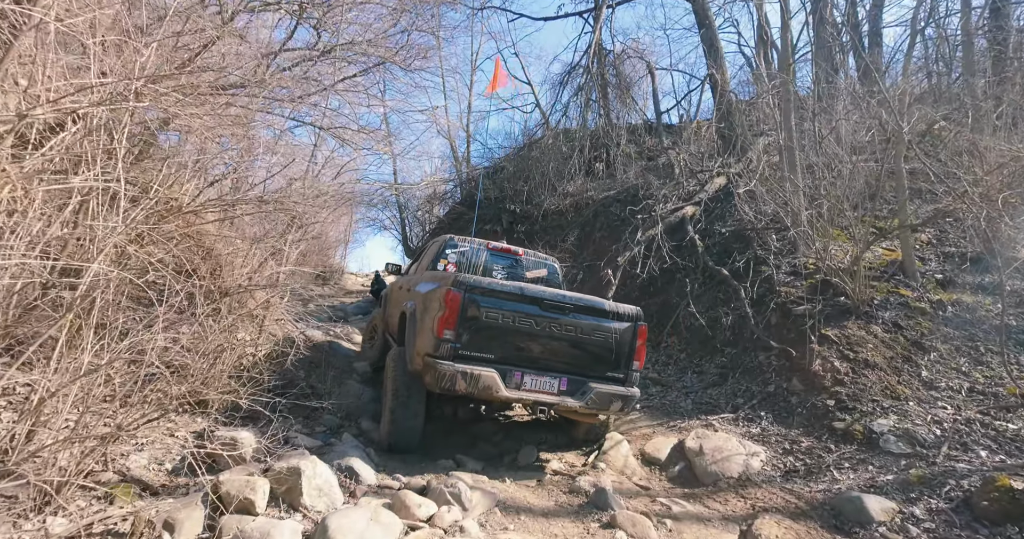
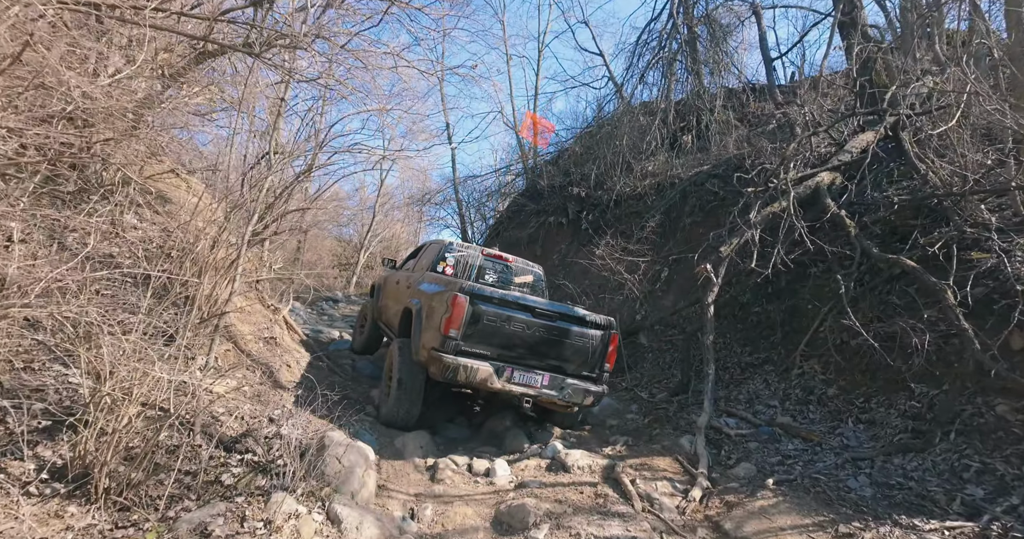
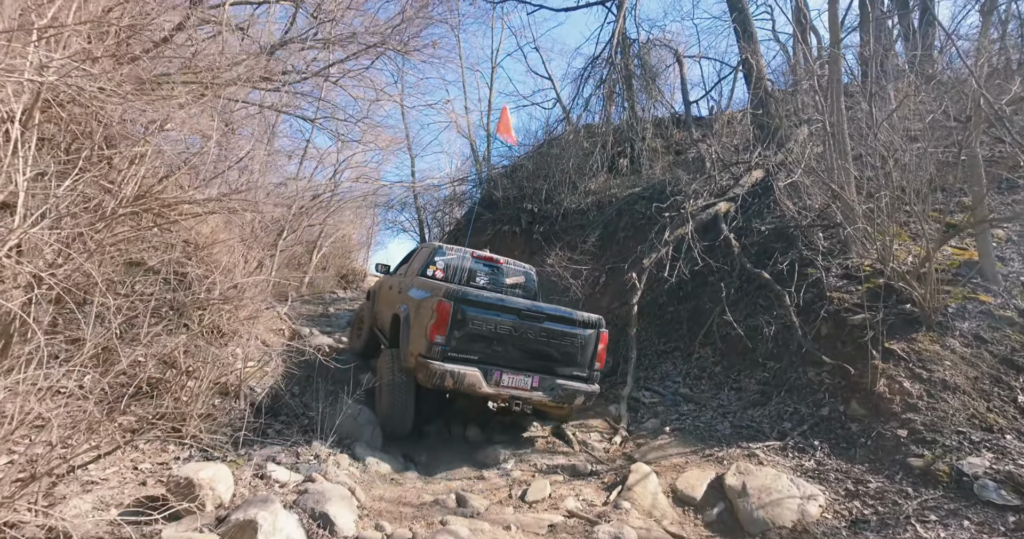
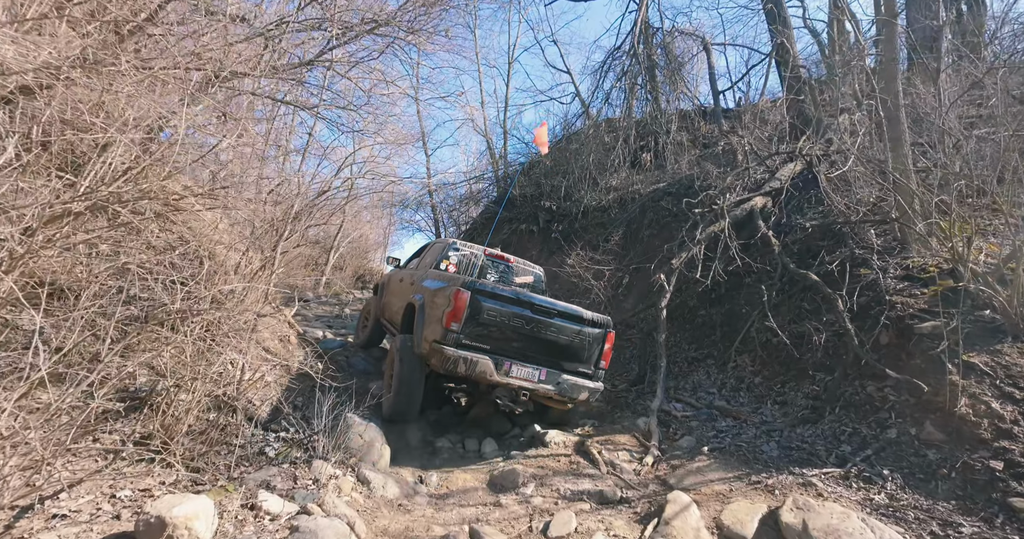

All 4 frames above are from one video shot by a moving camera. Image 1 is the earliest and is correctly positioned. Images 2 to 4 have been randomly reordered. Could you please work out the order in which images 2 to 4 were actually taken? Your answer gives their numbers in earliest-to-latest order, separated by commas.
3, 4, 2
